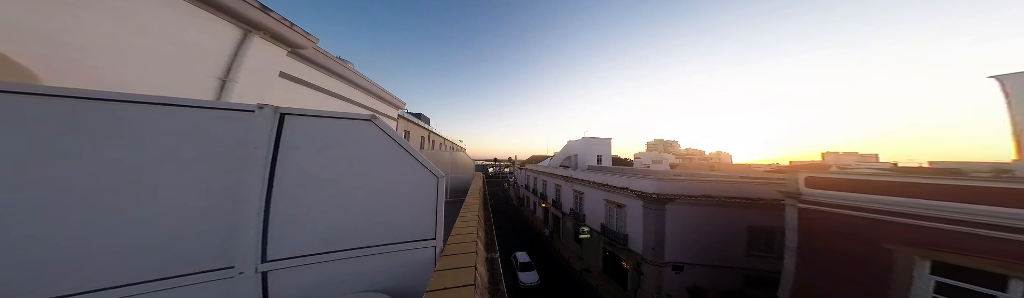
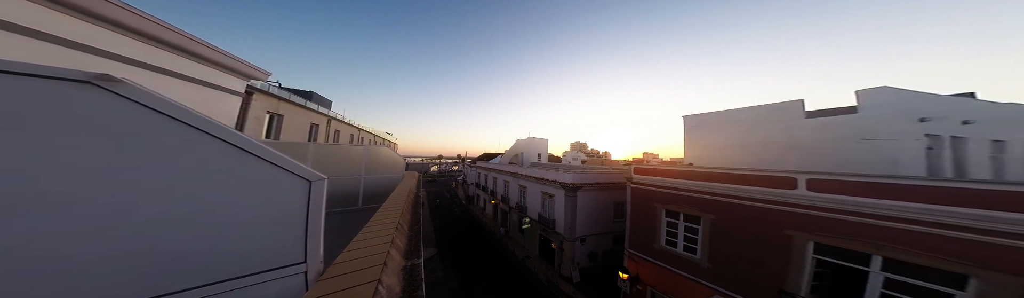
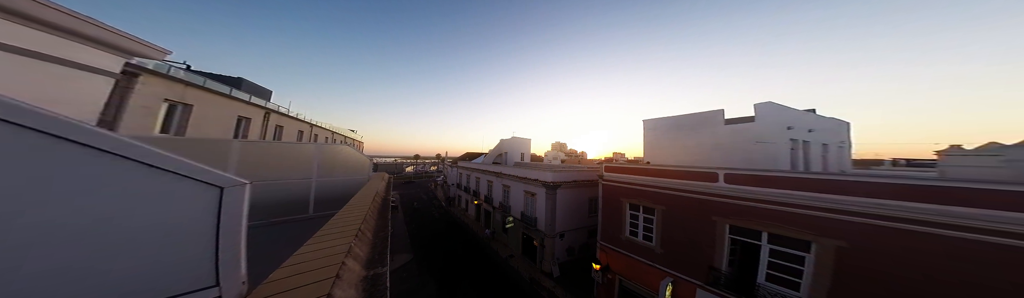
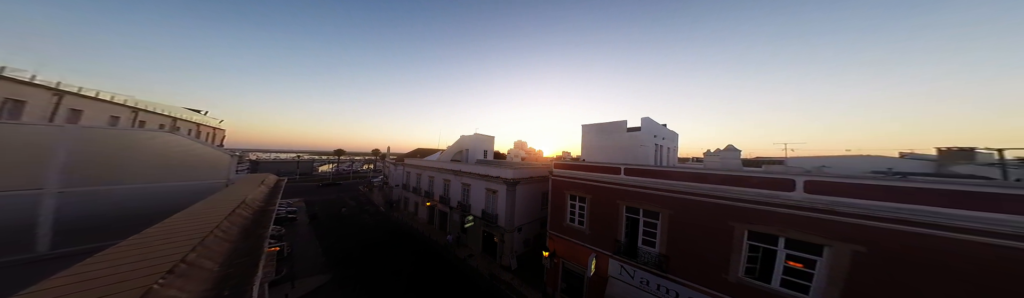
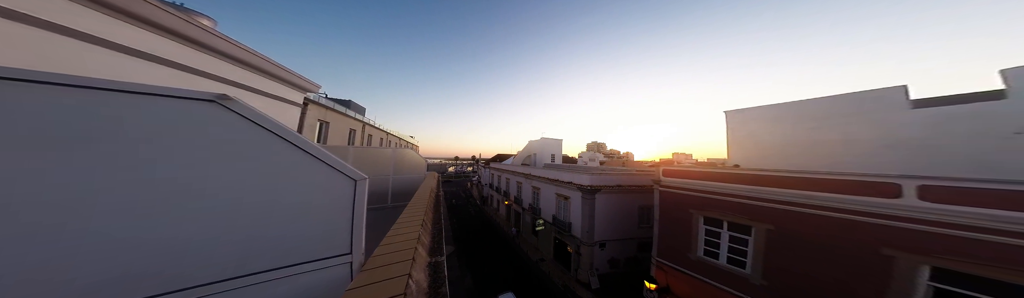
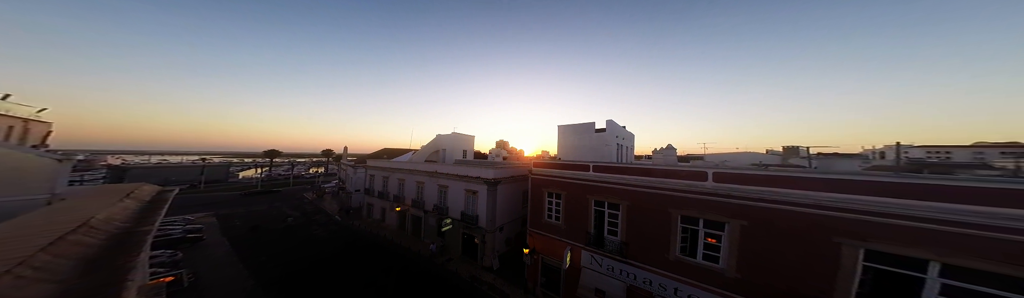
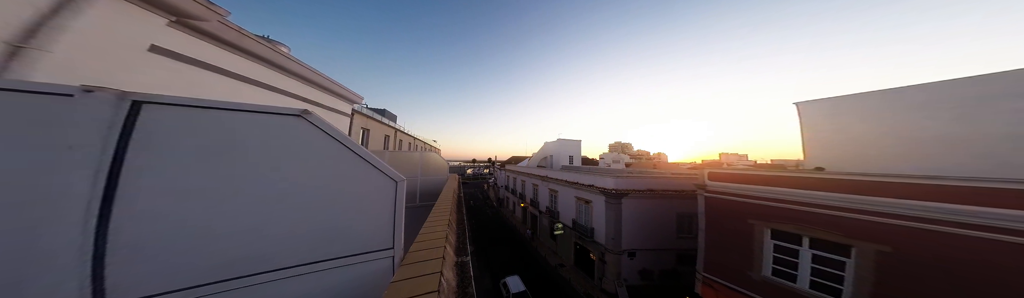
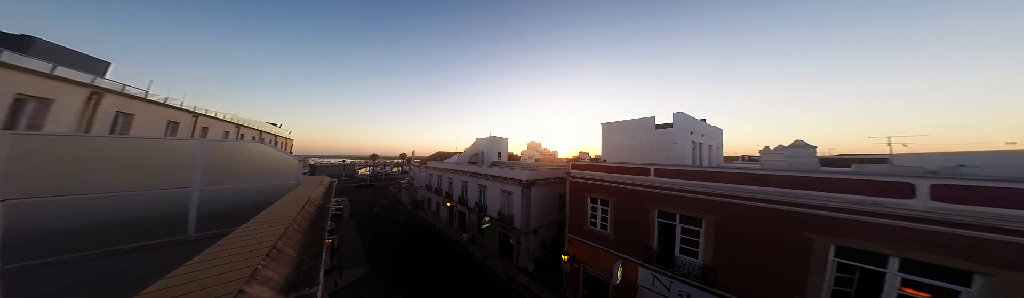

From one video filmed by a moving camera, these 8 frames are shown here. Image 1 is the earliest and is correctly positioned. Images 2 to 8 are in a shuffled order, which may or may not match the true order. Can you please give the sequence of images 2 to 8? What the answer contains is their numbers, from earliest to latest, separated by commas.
7, 5, 2, 3, 8, 4, 6
